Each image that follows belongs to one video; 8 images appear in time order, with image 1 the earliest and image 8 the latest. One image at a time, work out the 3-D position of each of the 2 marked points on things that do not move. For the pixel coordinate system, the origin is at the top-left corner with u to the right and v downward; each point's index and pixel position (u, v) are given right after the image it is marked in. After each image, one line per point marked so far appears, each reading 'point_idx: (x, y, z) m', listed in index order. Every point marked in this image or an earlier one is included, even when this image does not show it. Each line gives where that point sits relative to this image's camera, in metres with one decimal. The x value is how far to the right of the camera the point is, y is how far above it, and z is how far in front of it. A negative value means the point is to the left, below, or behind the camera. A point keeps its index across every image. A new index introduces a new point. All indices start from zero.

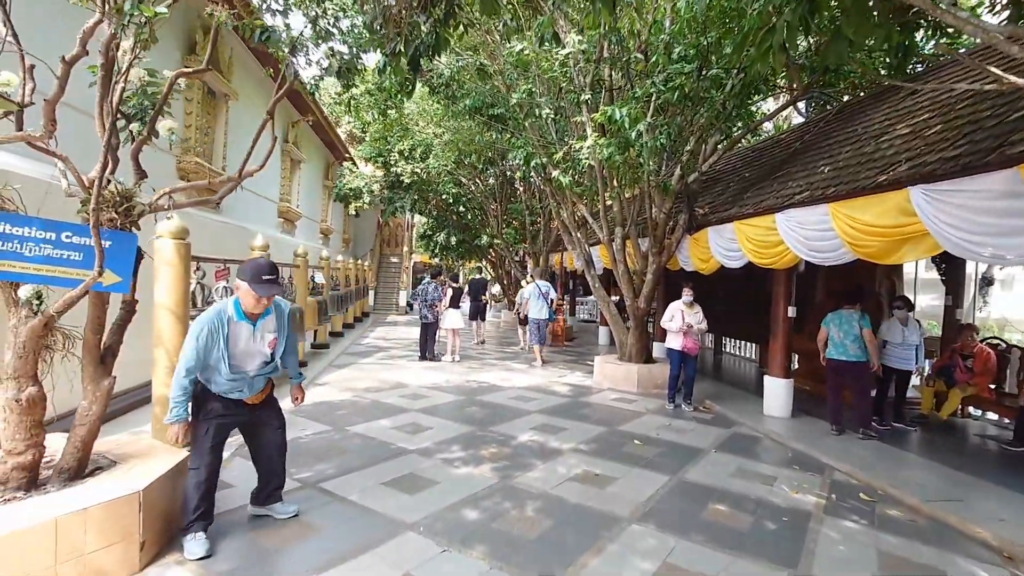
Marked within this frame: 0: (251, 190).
0: (-4.5, +1.7, +8.8) m
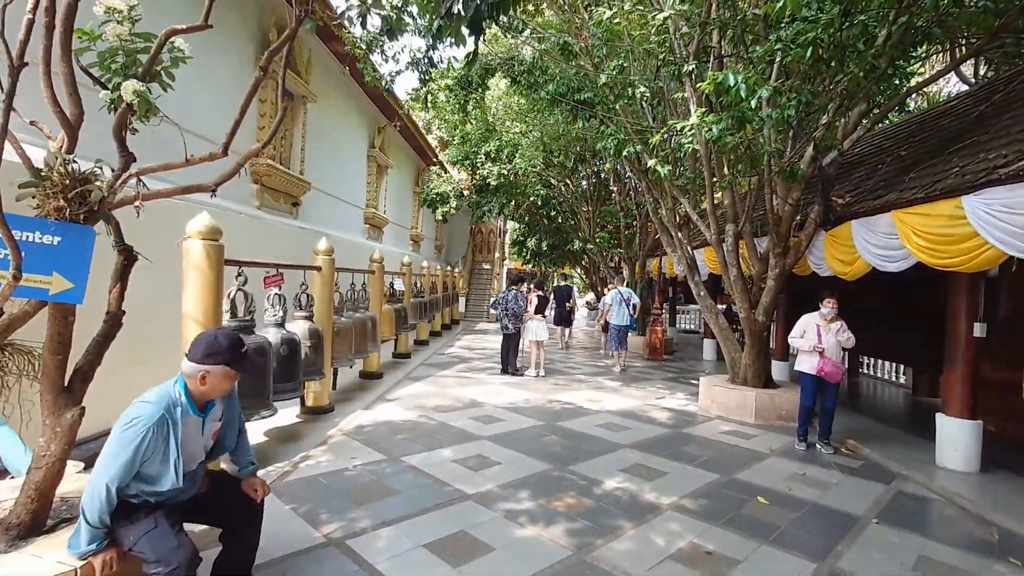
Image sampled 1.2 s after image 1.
0: (-3.1, +1.6, +8.7) m
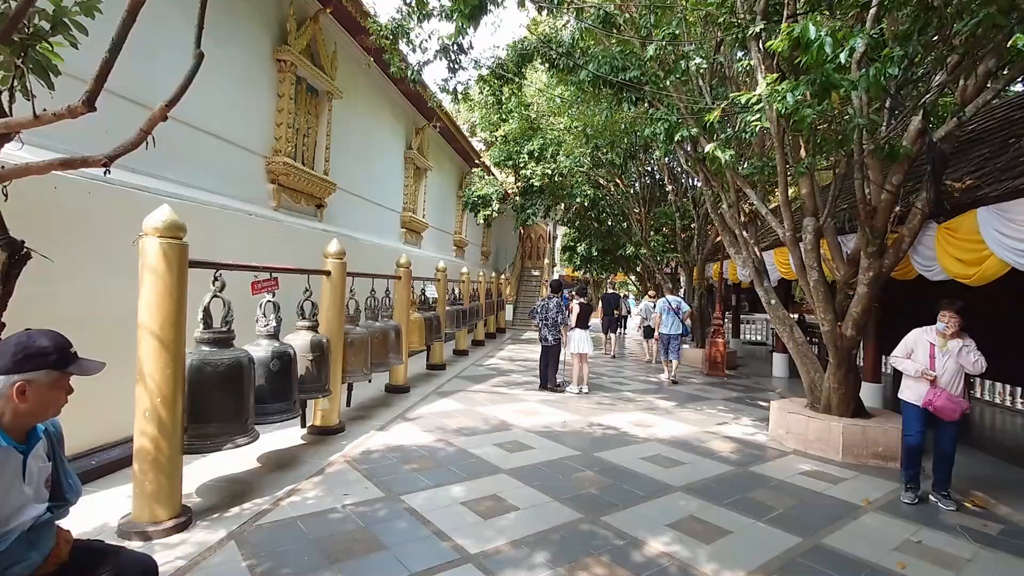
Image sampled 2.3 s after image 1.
0: (-2.4, +1.5, +8.3) m
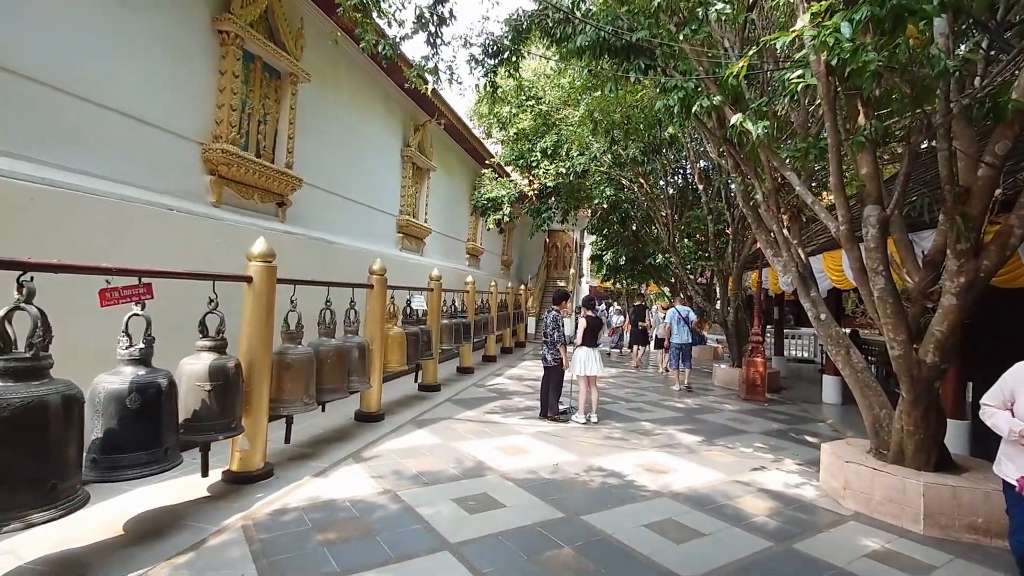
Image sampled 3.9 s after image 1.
0: (-2.4, +1.3, +7.4) m
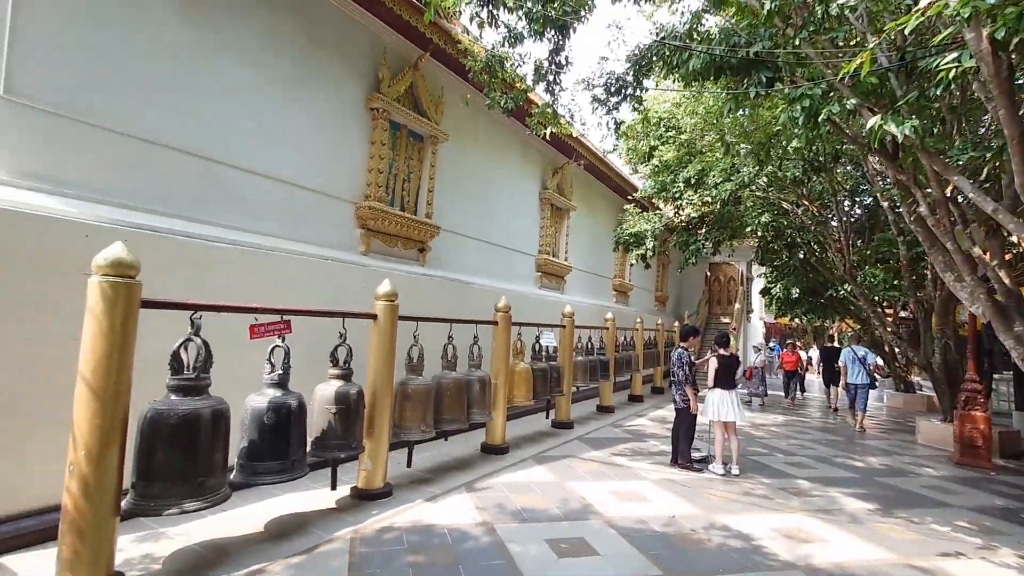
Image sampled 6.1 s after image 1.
0: (-0.4, +0.7, +8.0) m
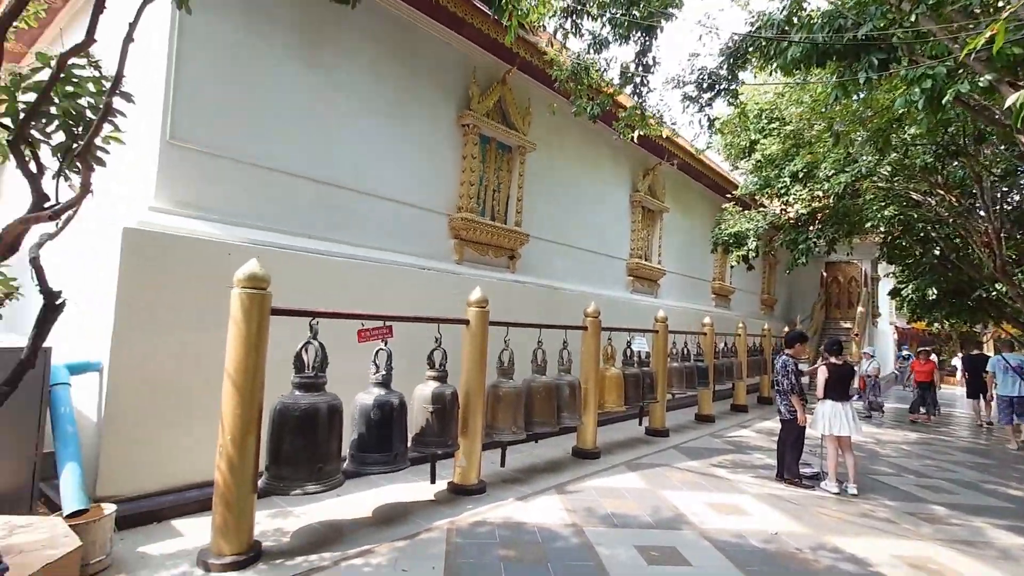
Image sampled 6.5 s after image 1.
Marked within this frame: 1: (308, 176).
0: (+1.0, +0.7, +8.1) m
1: (-1.9, +1.0, +4.7) m
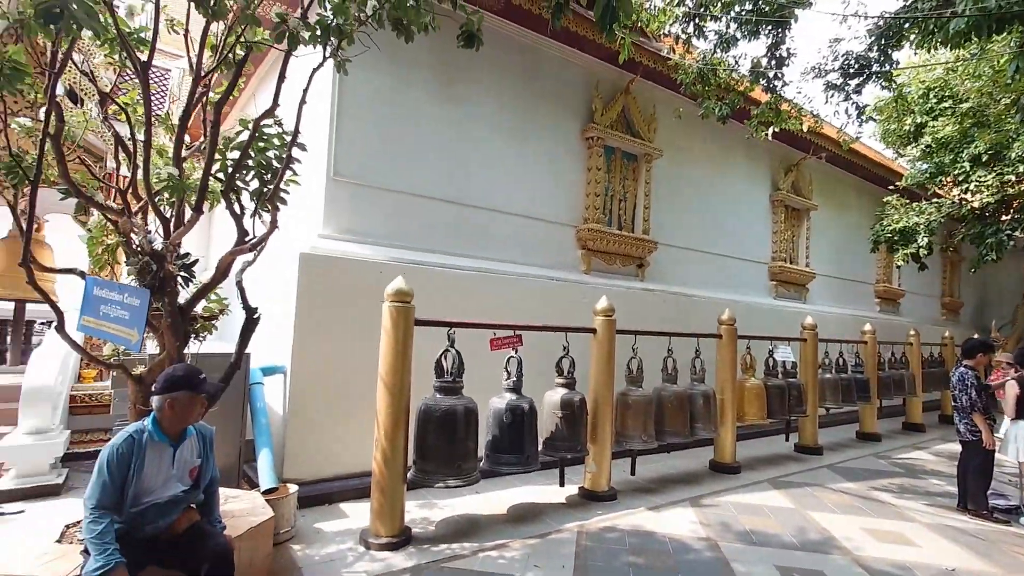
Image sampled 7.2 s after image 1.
0: (+2.9, +0.6, +7.7) m
1: (-0.7, +0.9, +5.2) m
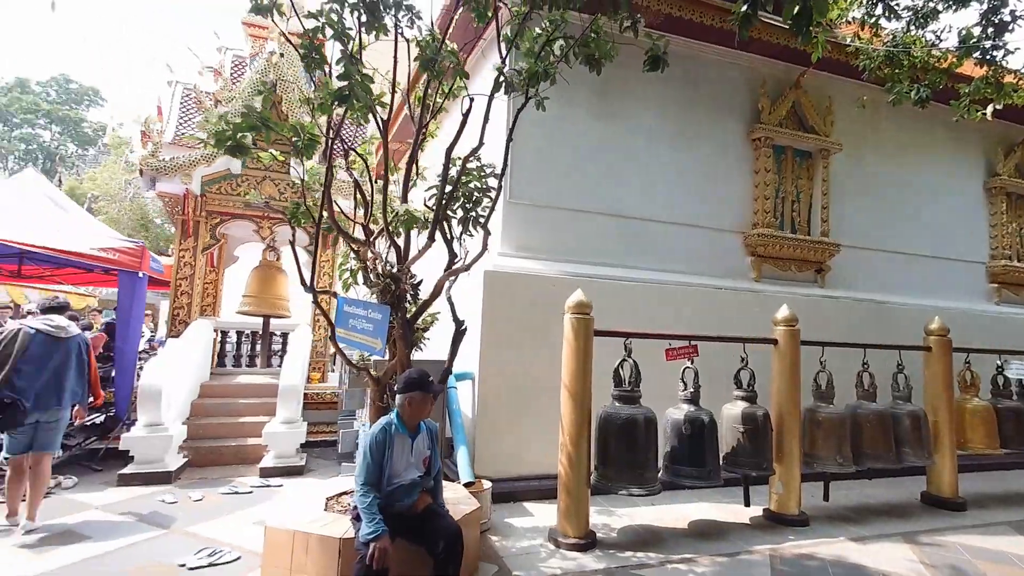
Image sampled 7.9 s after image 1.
0: (+5.2, +0.5, +6.8) m
1: (+1.0, +0.8, +5.3) m
